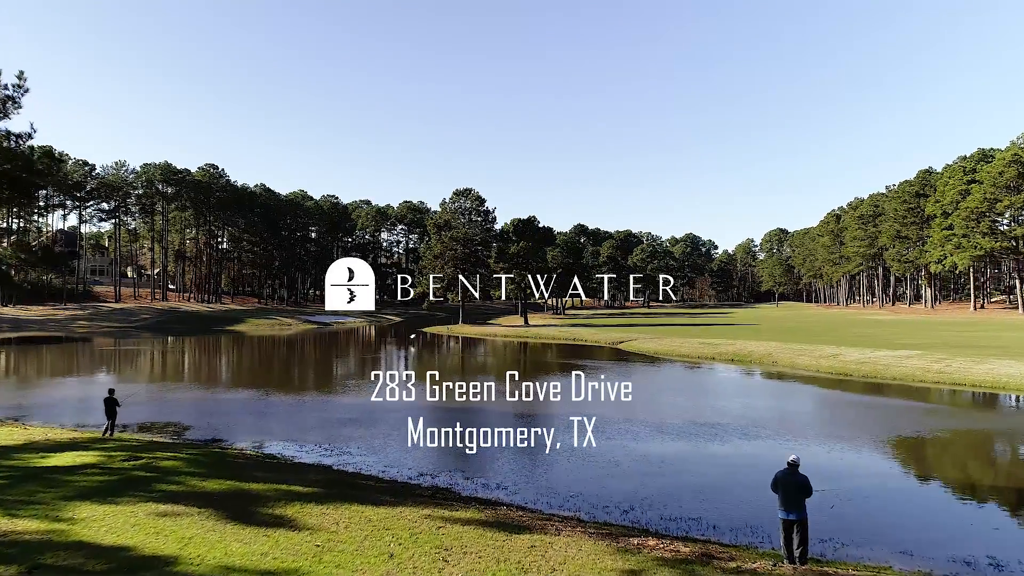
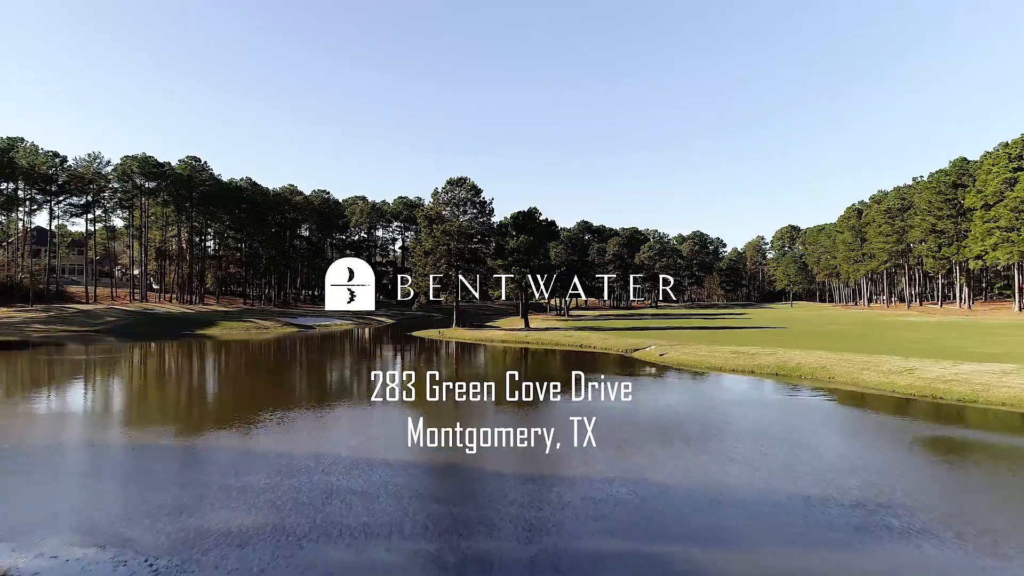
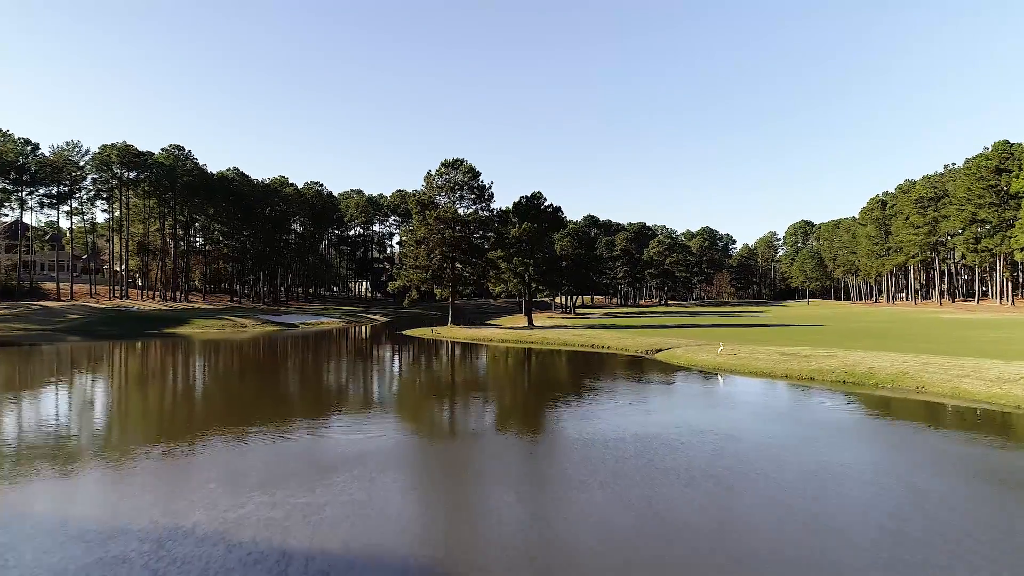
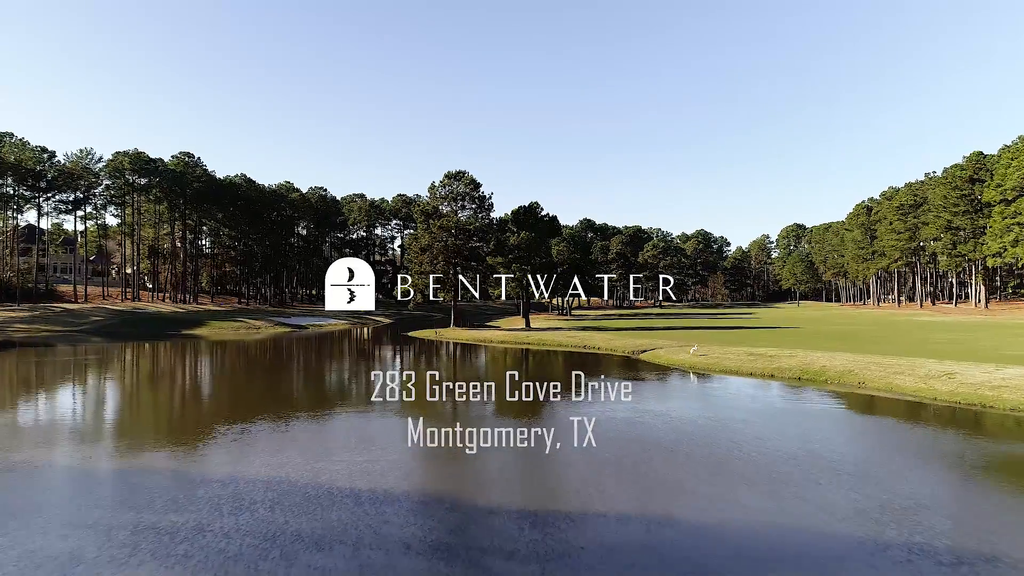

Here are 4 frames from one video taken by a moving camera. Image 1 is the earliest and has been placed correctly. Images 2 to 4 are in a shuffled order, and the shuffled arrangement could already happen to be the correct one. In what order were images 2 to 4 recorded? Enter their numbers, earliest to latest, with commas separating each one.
2, 4, 3
